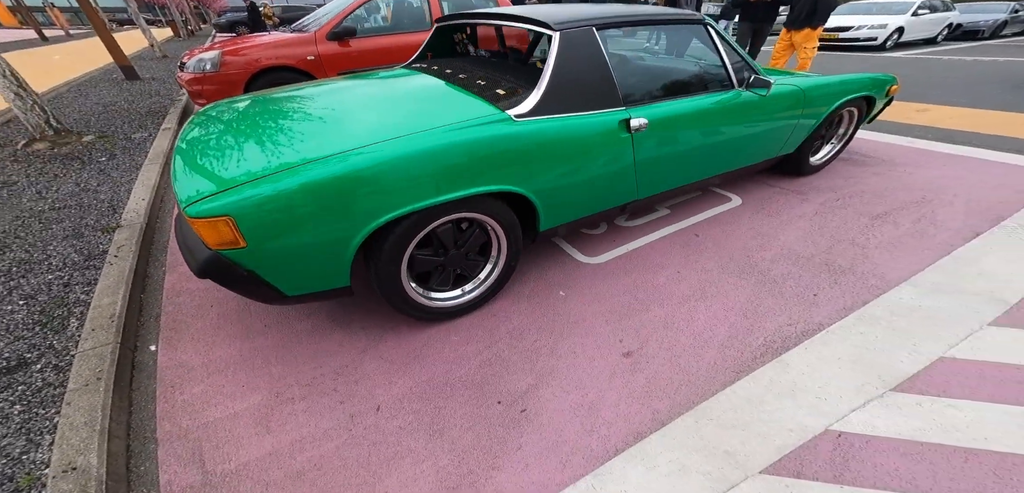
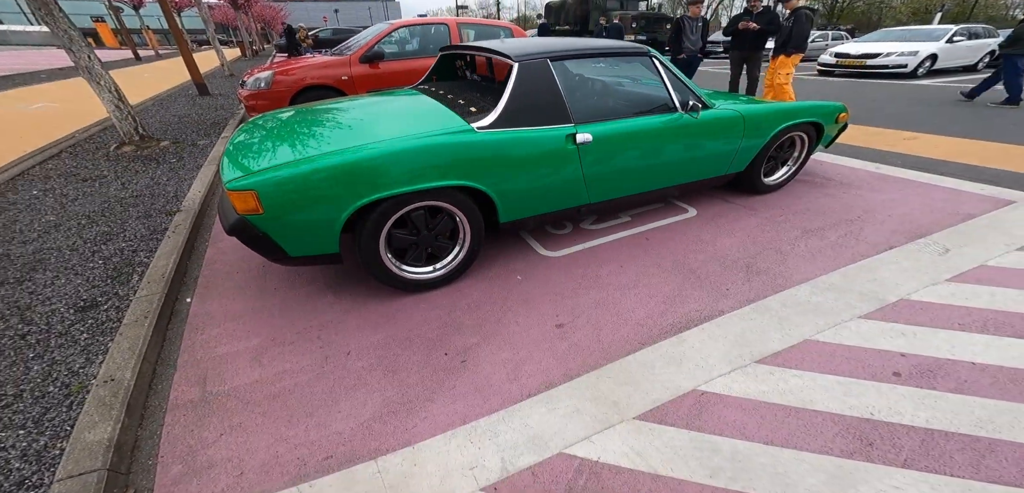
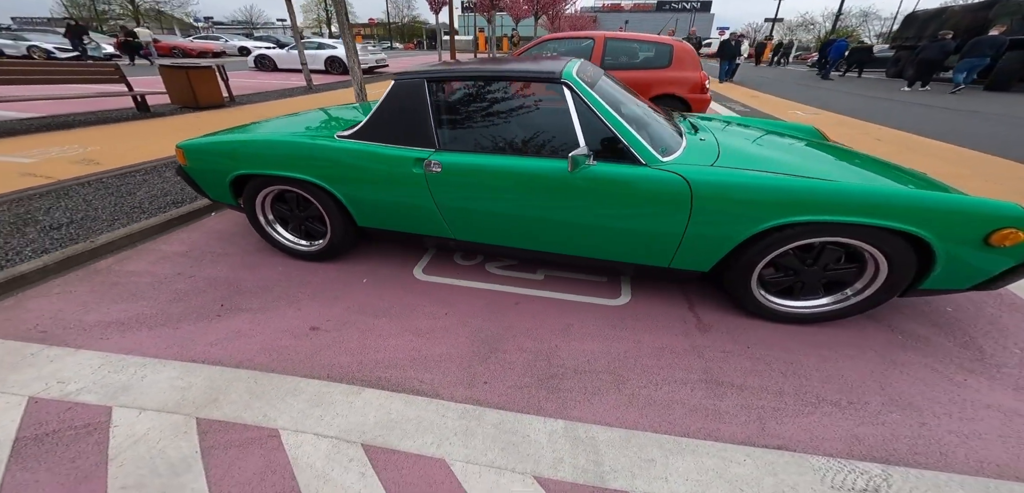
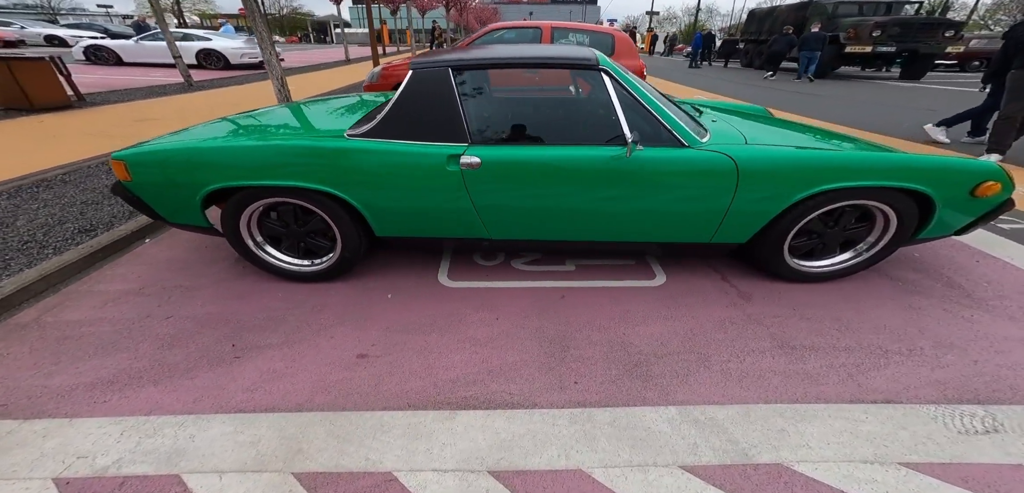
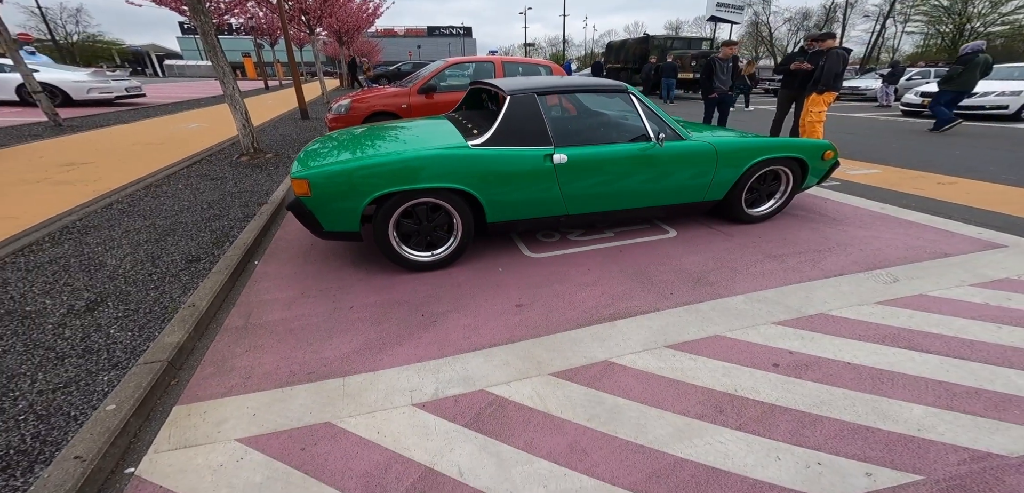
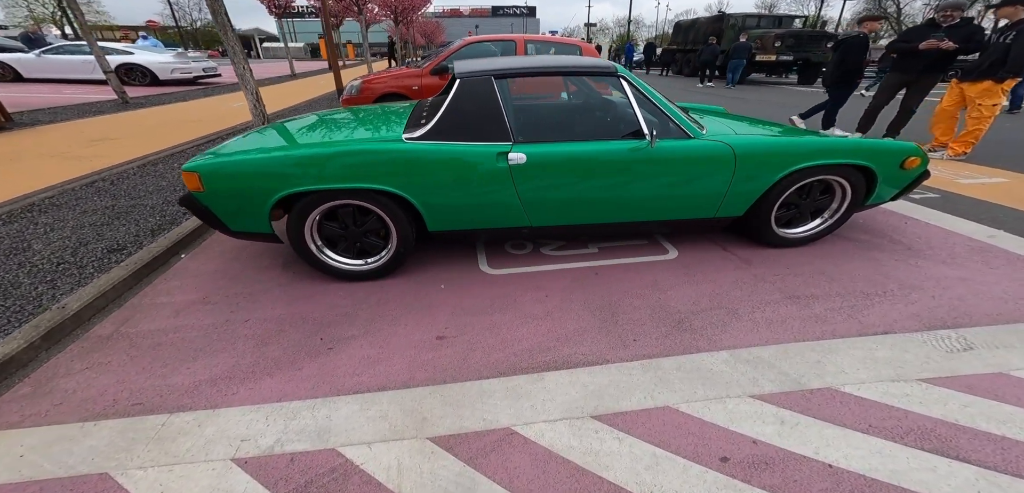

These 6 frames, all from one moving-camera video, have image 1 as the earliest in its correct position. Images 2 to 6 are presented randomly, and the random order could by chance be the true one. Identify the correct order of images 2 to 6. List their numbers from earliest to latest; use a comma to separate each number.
2, 5, 6, 4, 3
